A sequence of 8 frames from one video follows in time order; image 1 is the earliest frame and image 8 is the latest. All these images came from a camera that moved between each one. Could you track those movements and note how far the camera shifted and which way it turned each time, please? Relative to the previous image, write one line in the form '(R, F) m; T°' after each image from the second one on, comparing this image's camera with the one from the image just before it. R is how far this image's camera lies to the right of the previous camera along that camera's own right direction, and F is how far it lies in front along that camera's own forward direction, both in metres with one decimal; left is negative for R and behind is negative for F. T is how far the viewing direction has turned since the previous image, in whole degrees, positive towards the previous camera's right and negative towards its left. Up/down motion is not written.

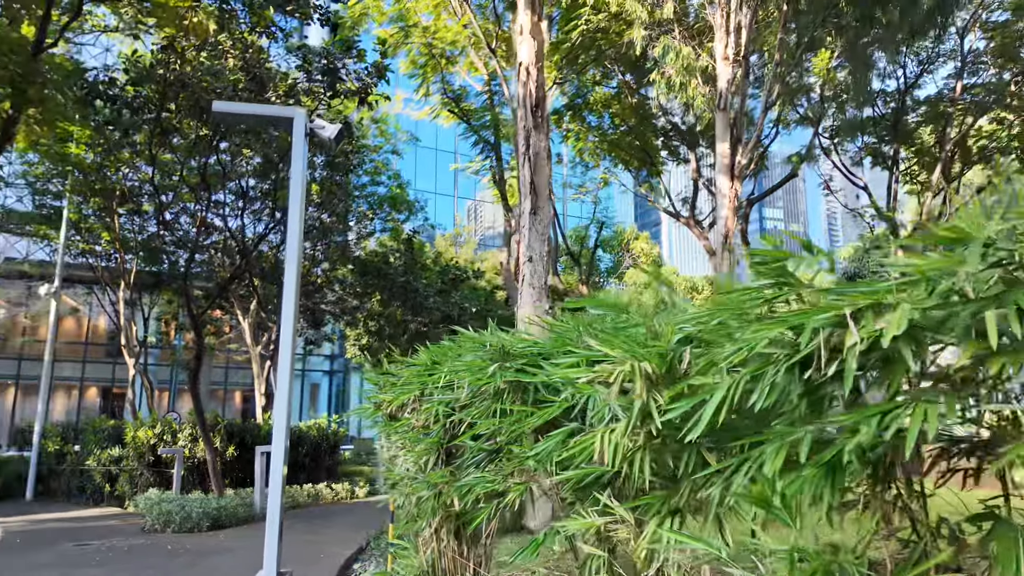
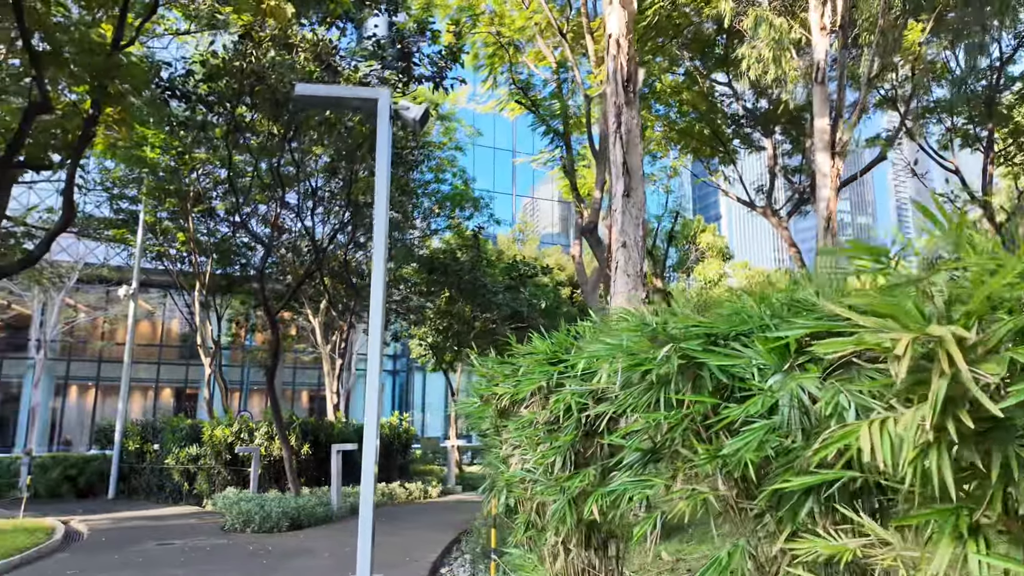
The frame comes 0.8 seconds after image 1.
(-0.3, +0.4) m; -4°
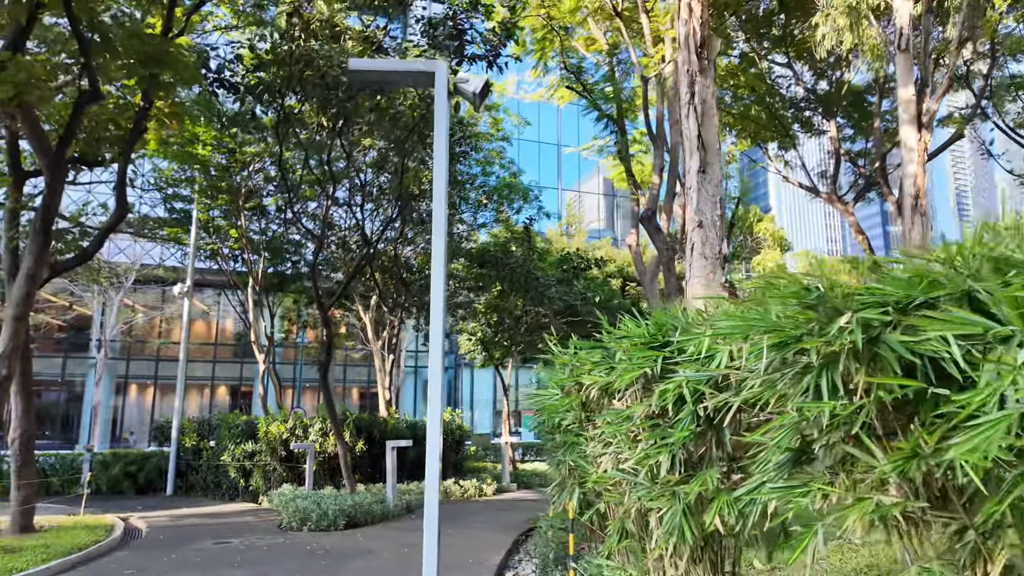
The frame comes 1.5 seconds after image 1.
(-0.2, +0.4) m; -4°
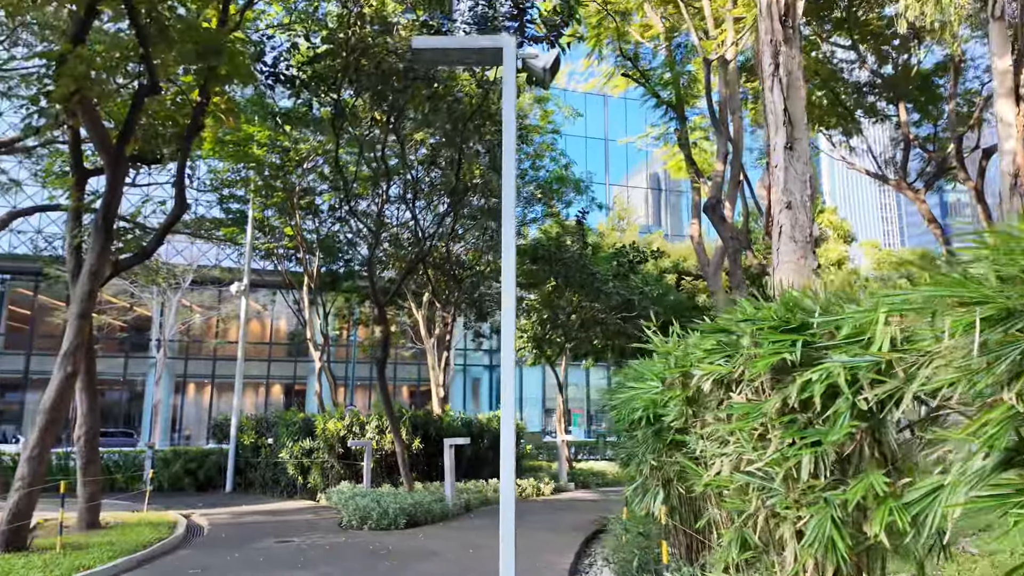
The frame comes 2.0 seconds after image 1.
(-0.2, +0.3) m; -4°
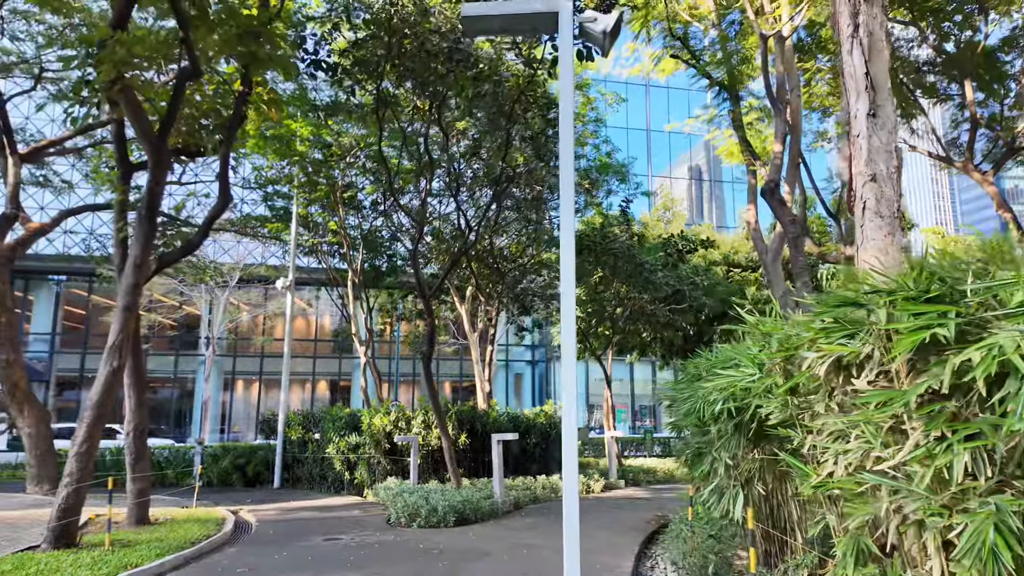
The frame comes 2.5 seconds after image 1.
(-0.1, +0.3) m; -3°
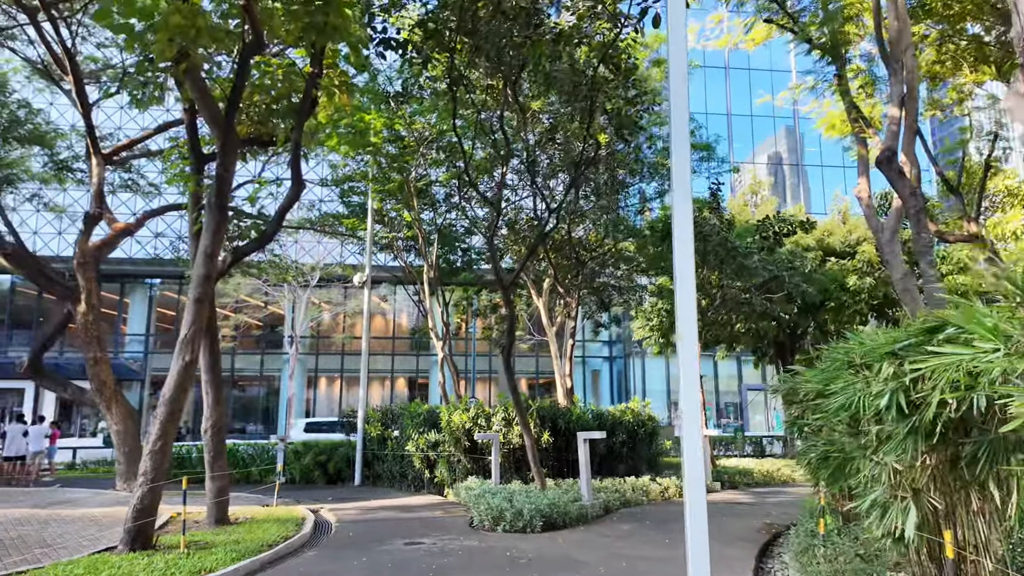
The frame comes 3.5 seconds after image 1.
(-0.2, +0.6) m; -6°
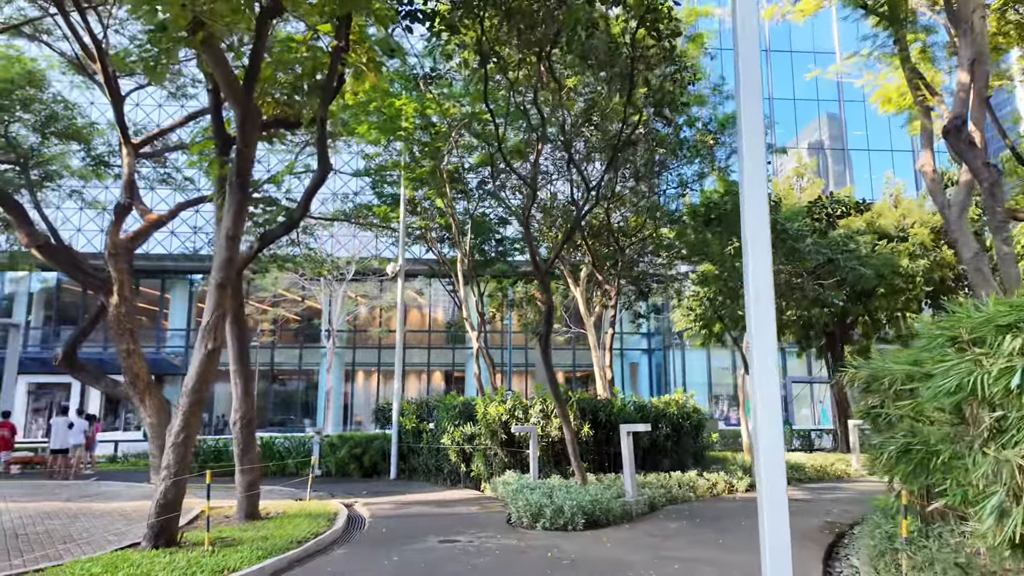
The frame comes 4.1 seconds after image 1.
(0.0, +0.5) m; -3°
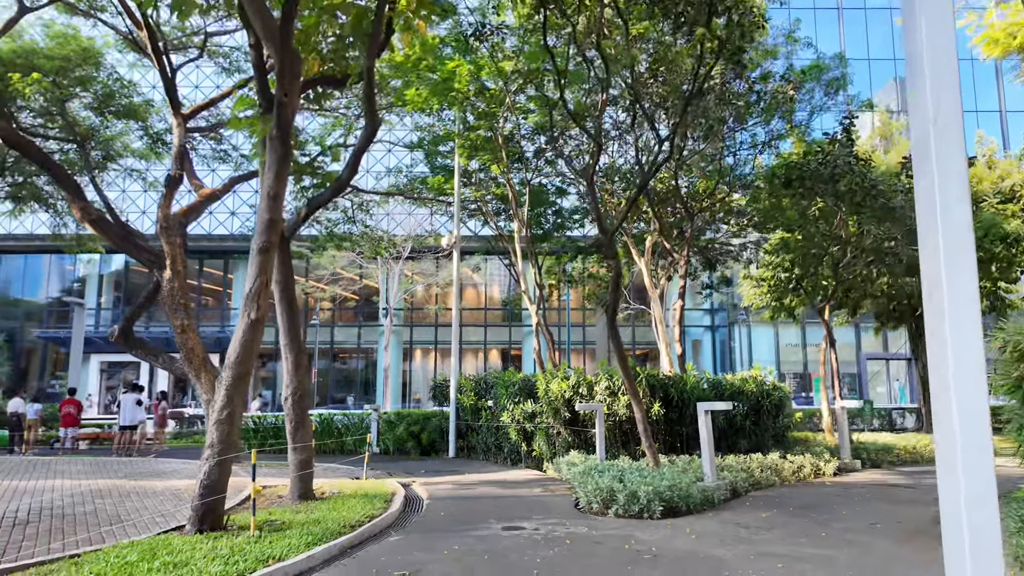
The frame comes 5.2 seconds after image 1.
(-0.1, +0.7) m; -4°
